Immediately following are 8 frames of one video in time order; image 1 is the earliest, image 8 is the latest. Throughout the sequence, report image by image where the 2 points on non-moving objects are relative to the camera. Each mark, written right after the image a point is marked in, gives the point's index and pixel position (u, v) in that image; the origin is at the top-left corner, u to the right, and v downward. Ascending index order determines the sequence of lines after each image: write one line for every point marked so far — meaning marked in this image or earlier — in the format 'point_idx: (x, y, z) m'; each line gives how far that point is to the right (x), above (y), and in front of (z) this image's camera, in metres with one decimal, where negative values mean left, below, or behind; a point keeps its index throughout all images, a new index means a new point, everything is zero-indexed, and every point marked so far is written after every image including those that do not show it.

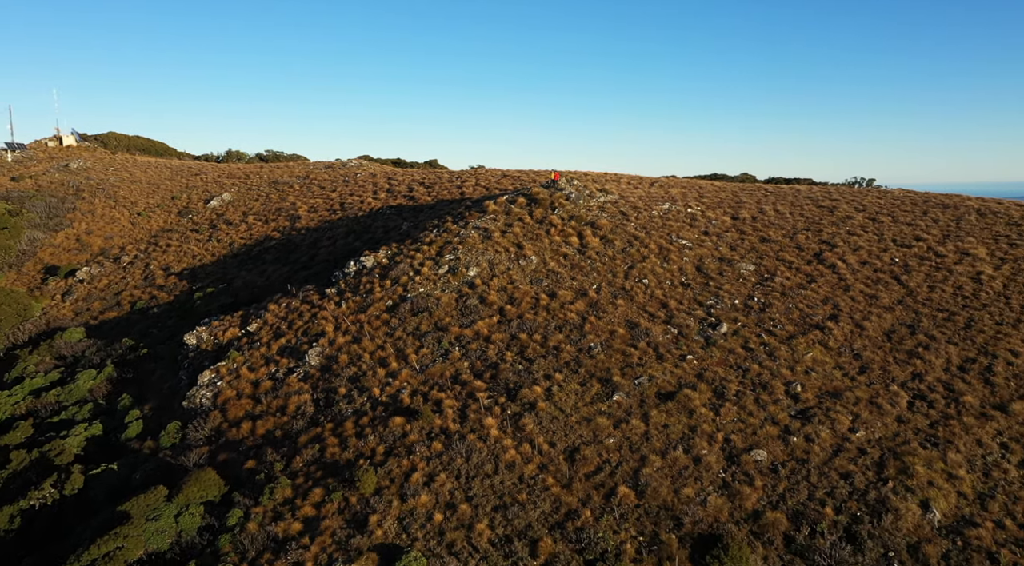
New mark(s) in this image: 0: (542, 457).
0: (+0.6, -3.8, +16.0) m
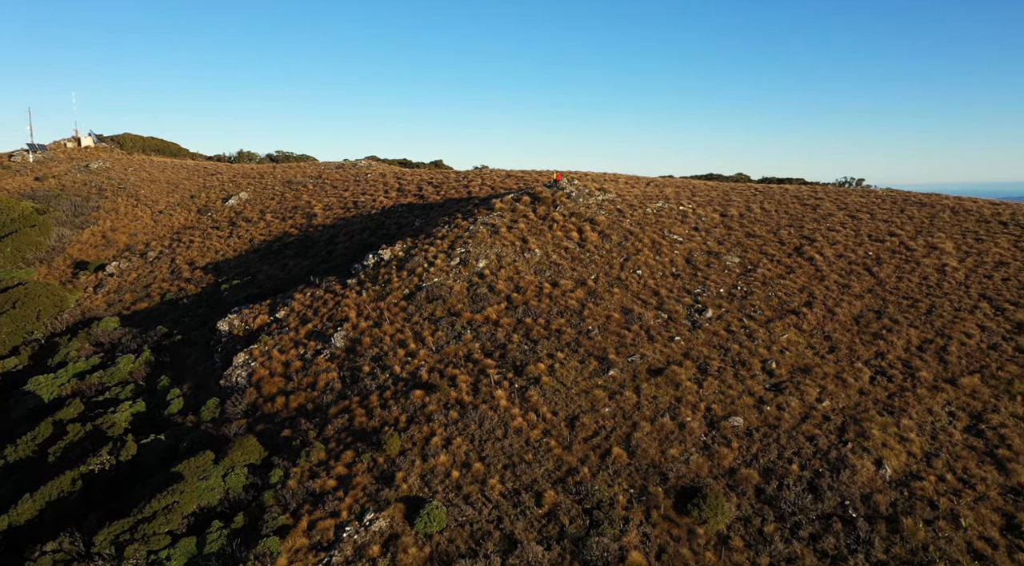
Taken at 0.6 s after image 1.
0: (+0.8, -3.5, +18.2) m
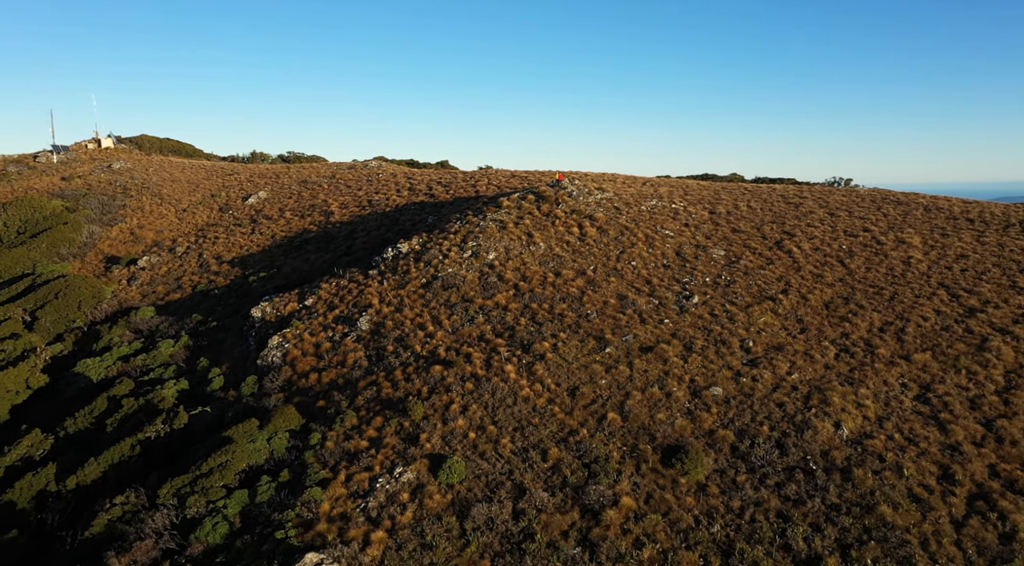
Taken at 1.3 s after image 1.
0: (+1.1, -3.1, +20.9) m
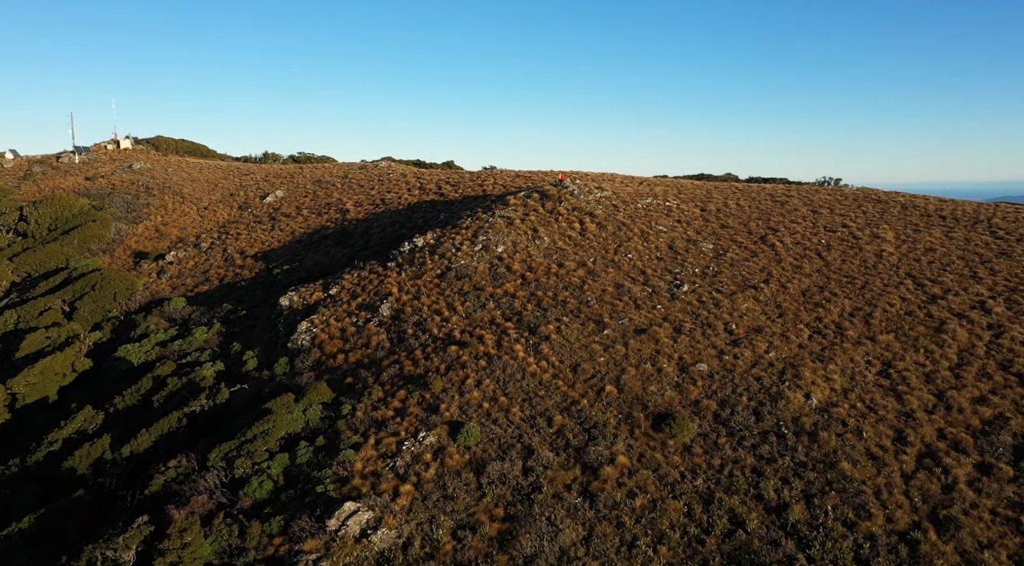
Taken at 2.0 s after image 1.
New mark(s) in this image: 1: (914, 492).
0: (+1.4, -2.7, +23.6) m
1: (+10.4, -5.4, +18.9) m
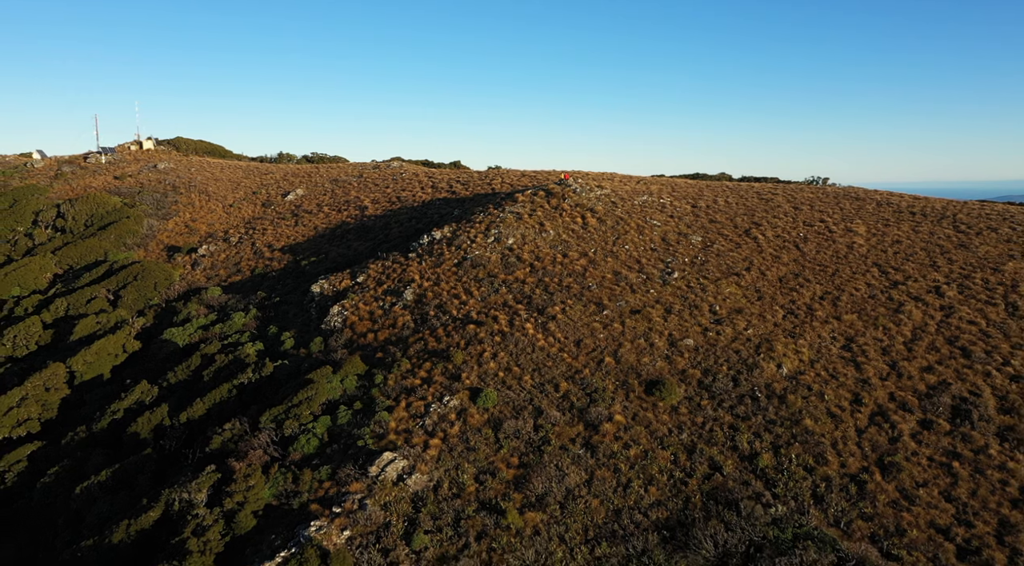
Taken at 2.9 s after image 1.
0: (+1.8, -2.2, +27.1) m
1: (+10.8, -4.9, +22.4) m
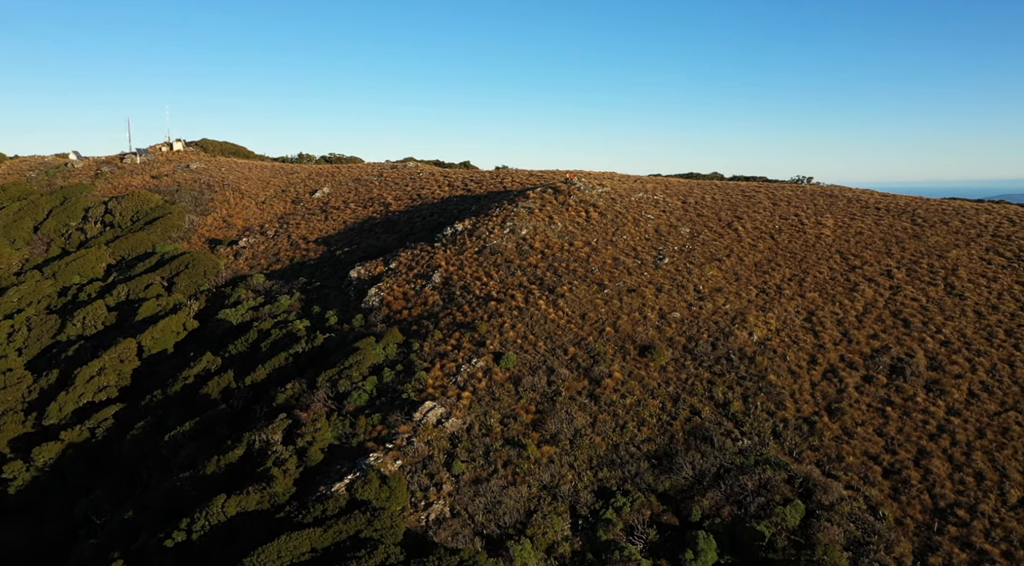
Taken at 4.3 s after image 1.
0: (+2.5, -1.5, +32.3) m
1: (+11.5, -4.2, +27.6) m
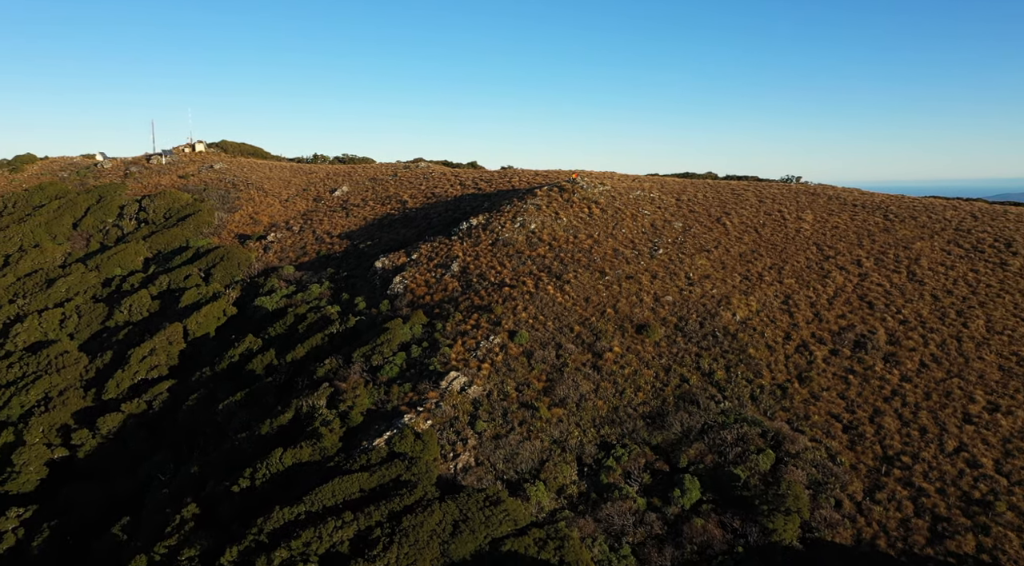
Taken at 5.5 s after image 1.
0: (+3.1, -0.8, +36.6) m
1: (+12.1, -3.5, +31.9) m
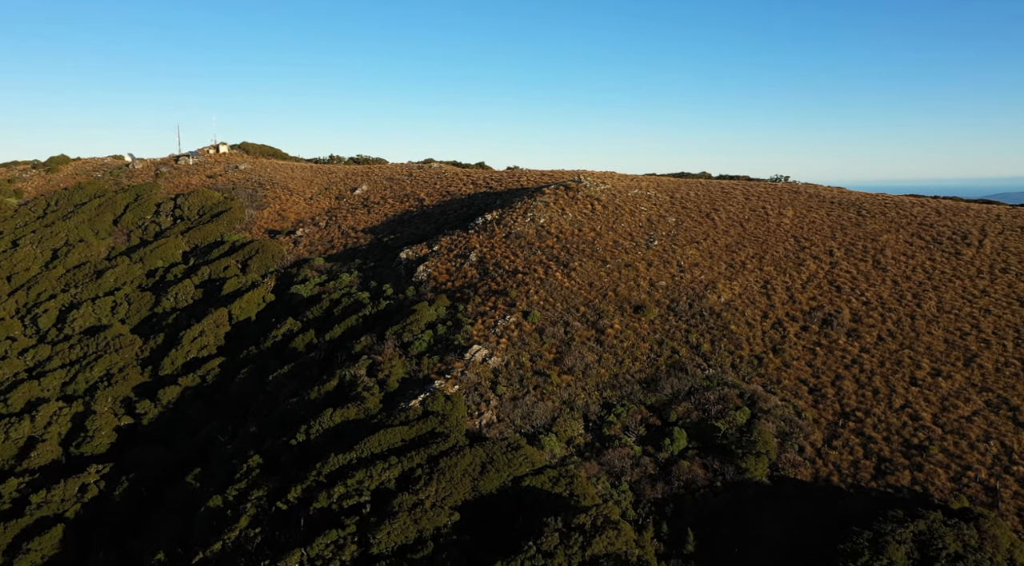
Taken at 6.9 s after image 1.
0: (+3.8, -0.1, +41.7) m
1: (+12.8, -2.8, +37.0) m
